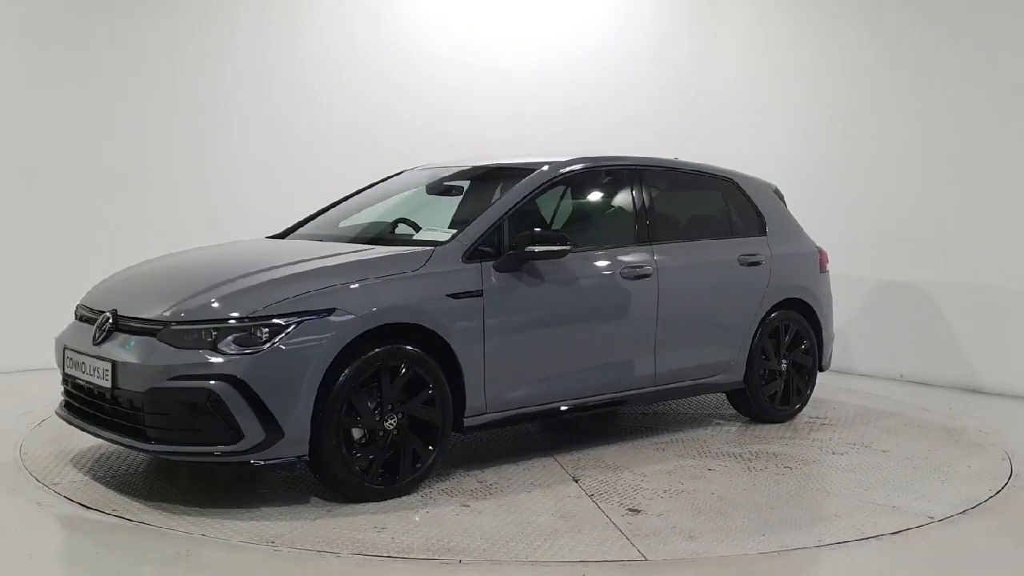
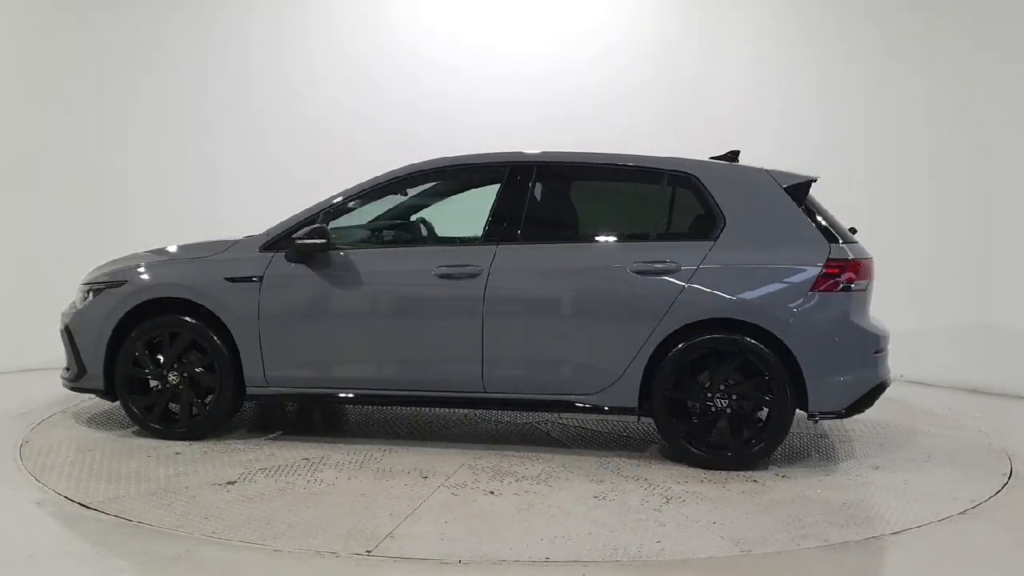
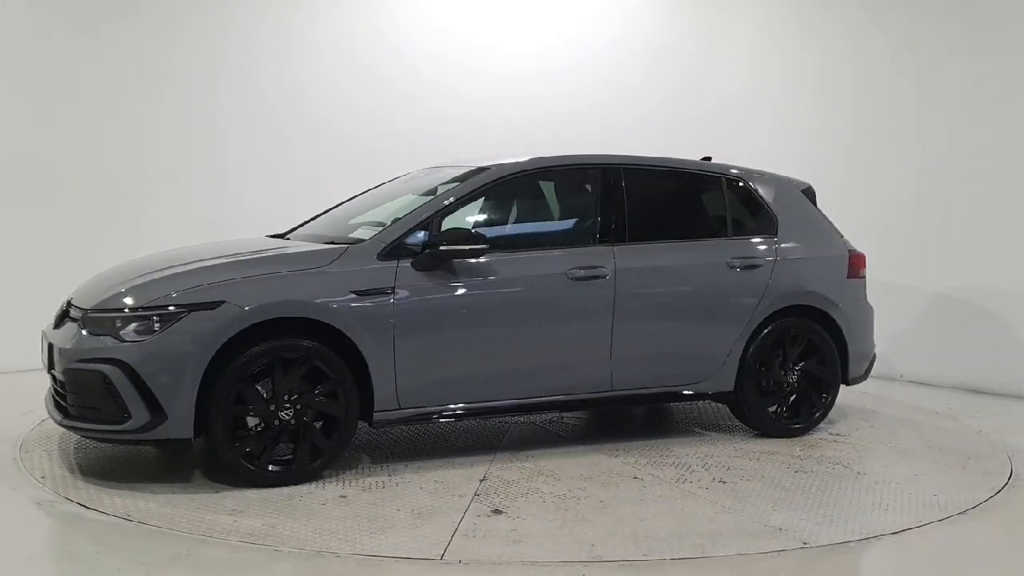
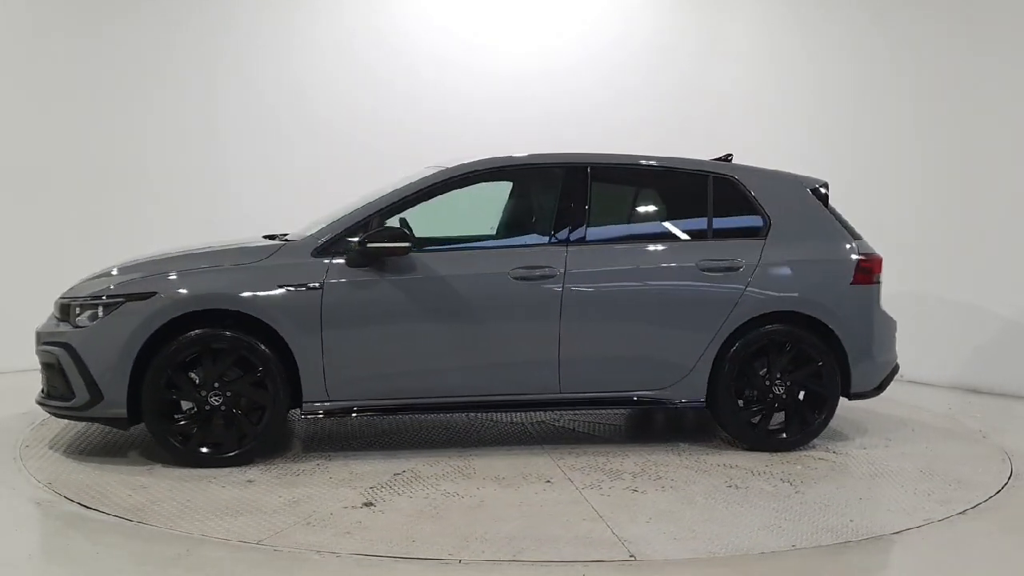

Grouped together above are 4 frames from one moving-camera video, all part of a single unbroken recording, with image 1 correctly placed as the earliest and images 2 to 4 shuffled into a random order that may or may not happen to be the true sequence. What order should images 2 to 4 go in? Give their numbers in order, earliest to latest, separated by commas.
3, 4, 2
